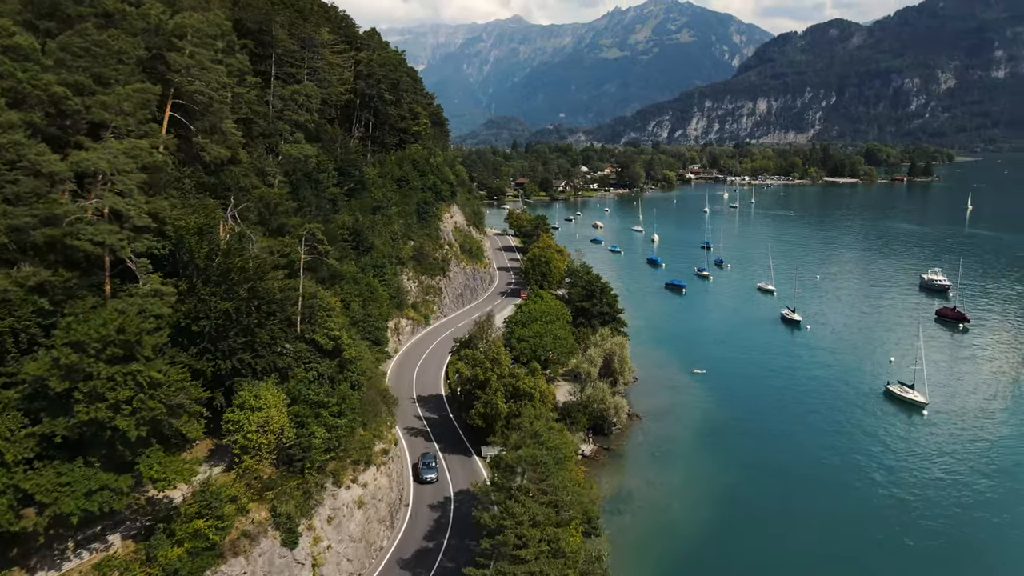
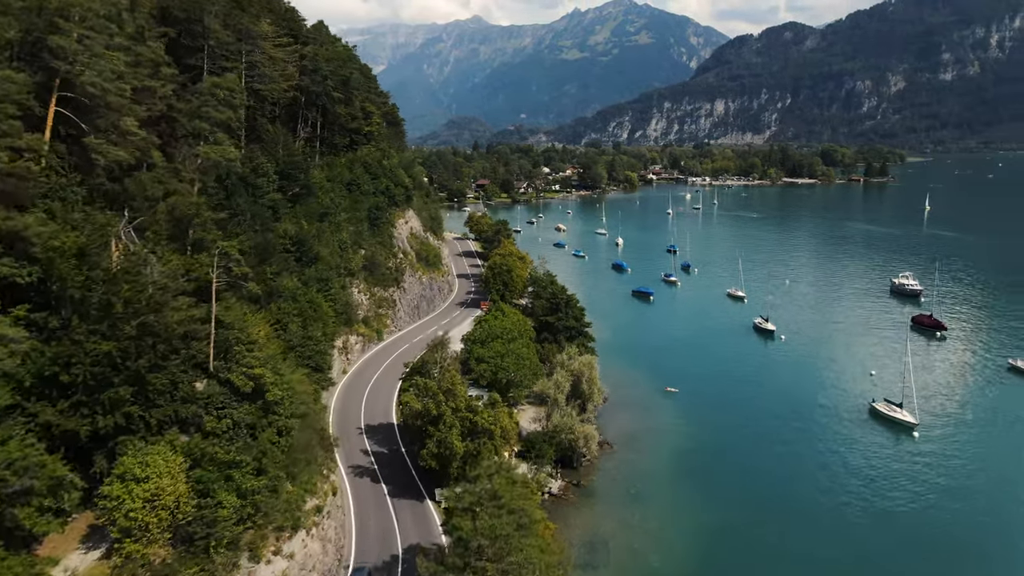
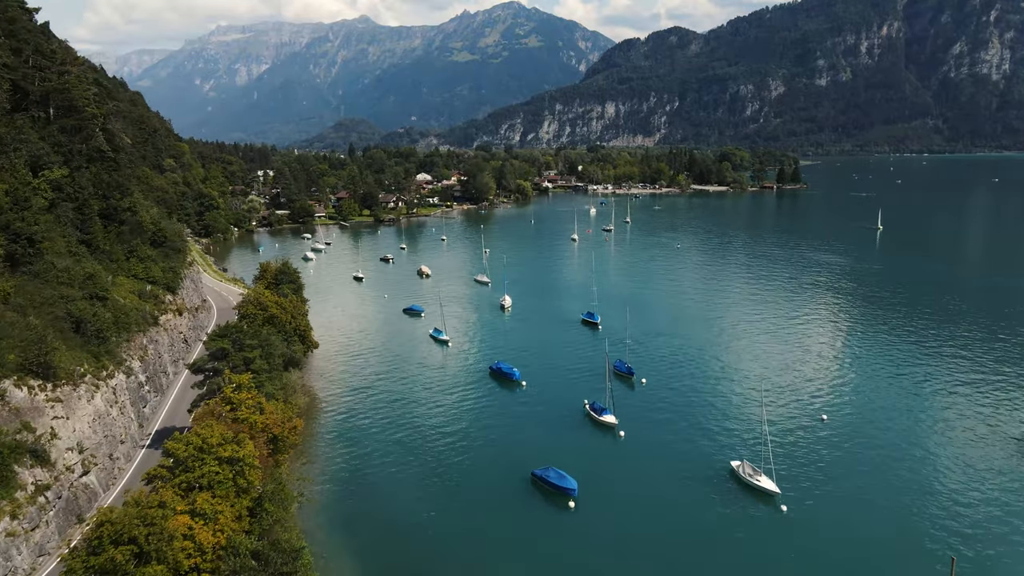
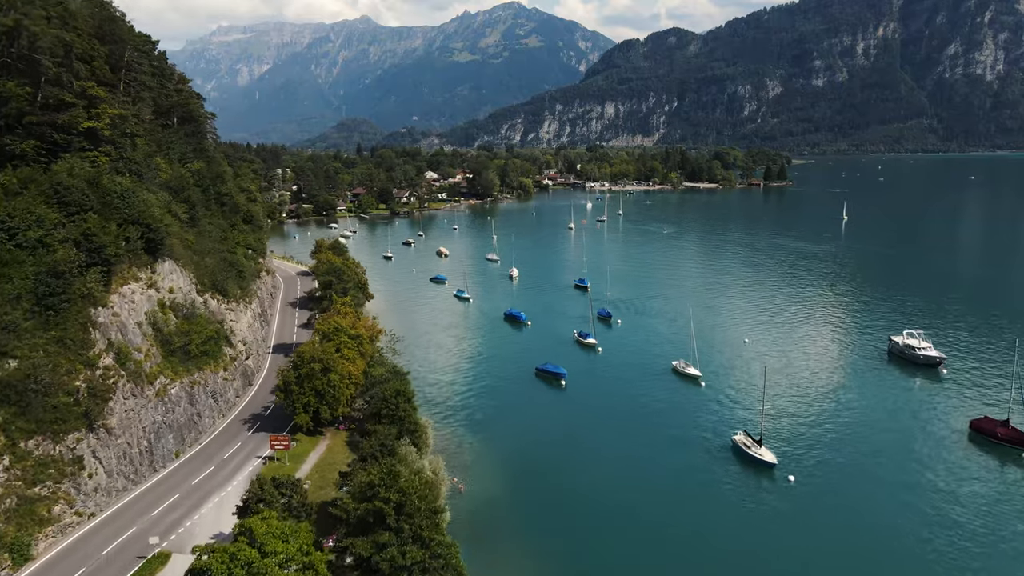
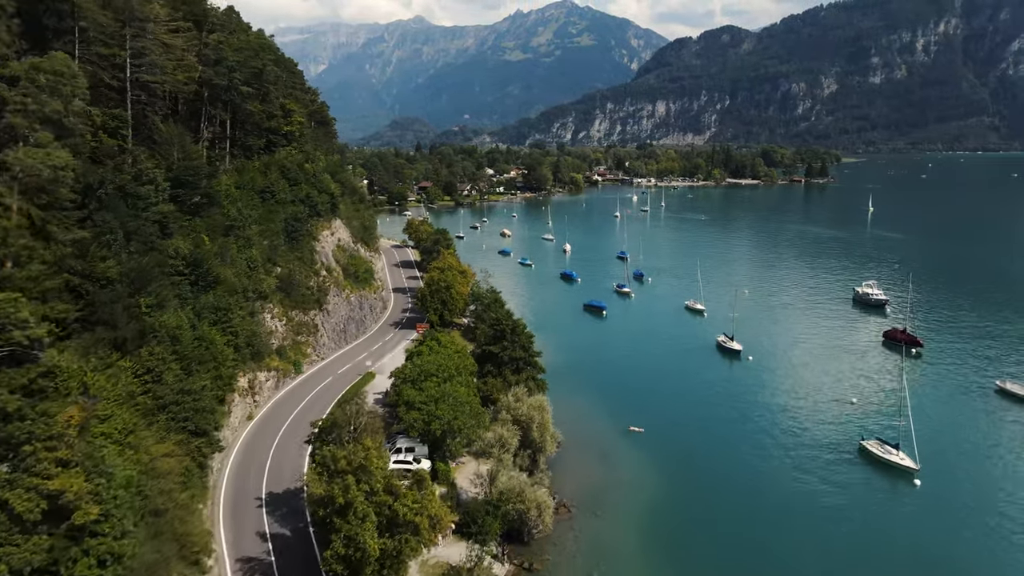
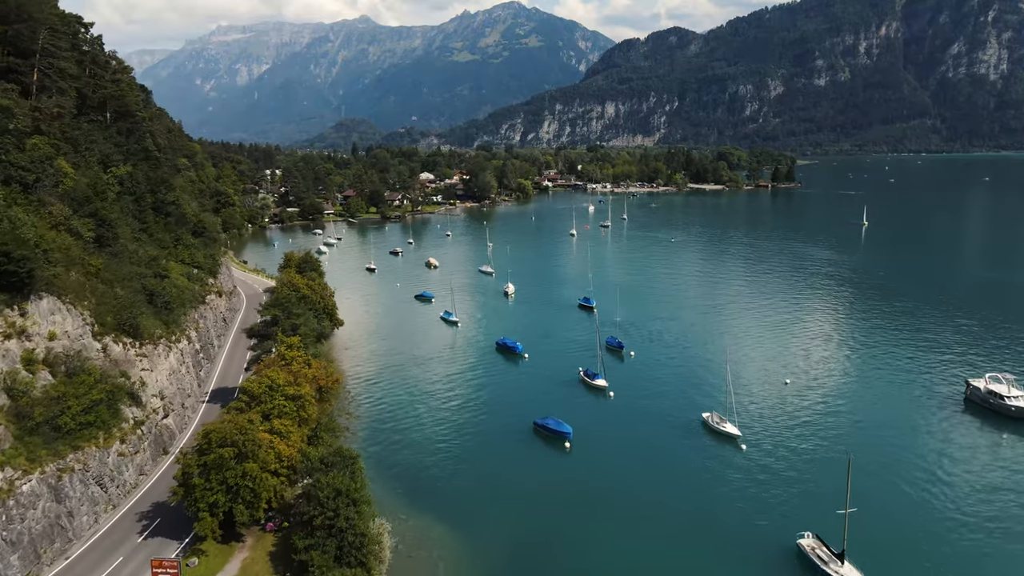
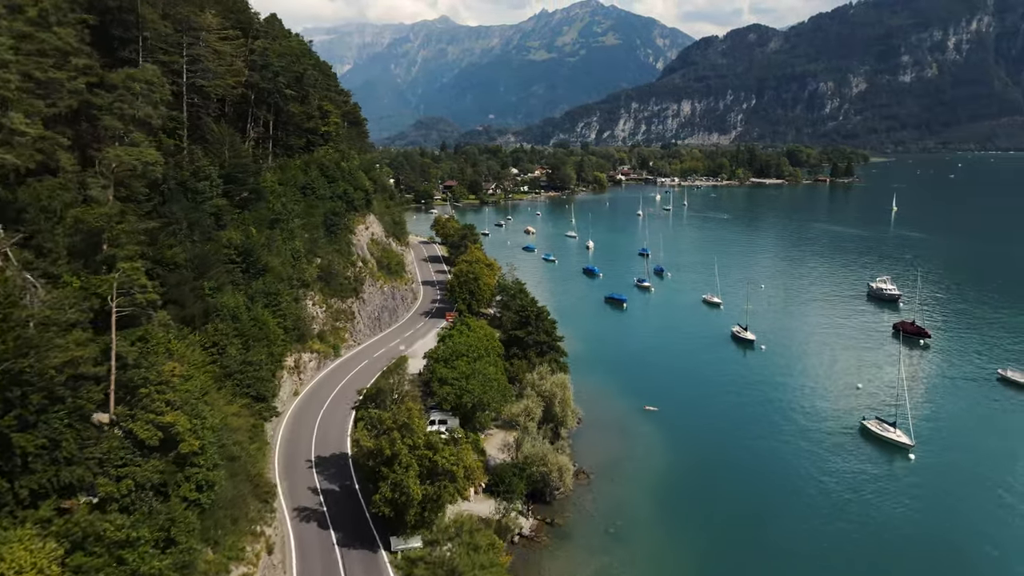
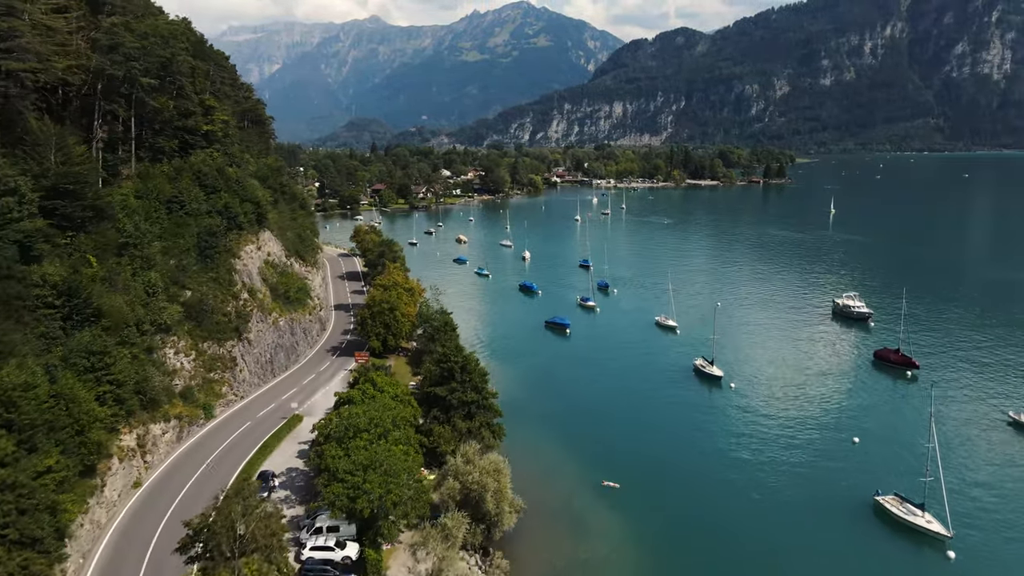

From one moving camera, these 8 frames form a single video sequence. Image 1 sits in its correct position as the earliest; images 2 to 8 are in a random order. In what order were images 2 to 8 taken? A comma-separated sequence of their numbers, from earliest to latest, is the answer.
2, 7, 5, 8, 4, 6, 3
